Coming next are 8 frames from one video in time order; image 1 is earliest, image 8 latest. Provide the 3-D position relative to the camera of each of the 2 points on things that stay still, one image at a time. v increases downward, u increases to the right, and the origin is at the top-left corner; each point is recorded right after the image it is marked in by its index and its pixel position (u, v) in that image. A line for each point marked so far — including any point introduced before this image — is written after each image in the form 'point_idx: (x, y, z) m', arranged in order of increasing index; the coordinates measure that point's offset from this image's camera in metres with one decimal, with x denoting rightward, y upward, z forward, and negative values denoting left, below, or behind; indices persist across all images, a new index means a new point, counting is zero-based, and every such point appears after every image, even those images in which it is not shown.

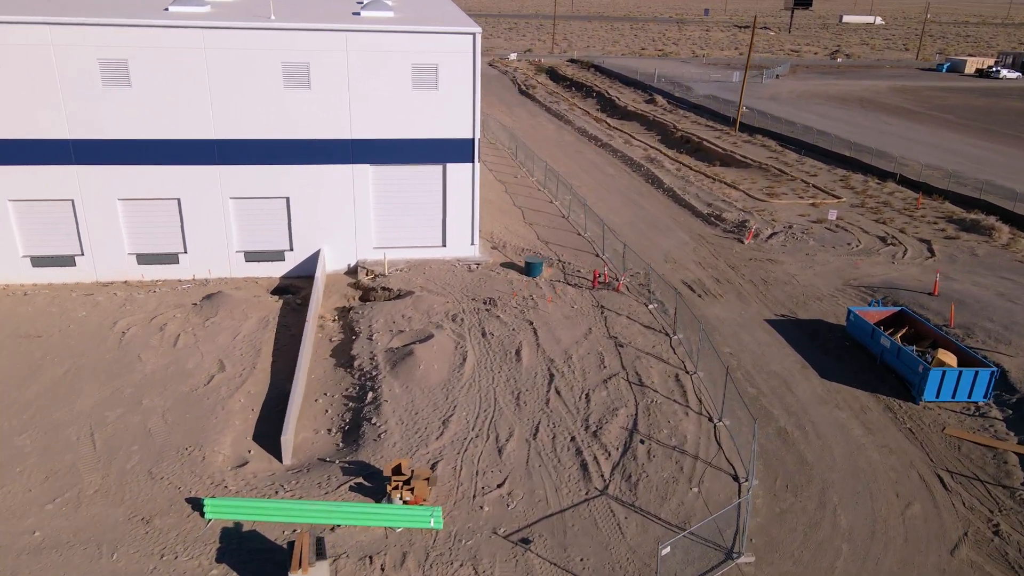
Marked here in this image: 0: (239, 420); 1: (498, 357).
0: (-5.4, -2.6, +14.8) m
1: (-0.3, -1.6, +17.1) m
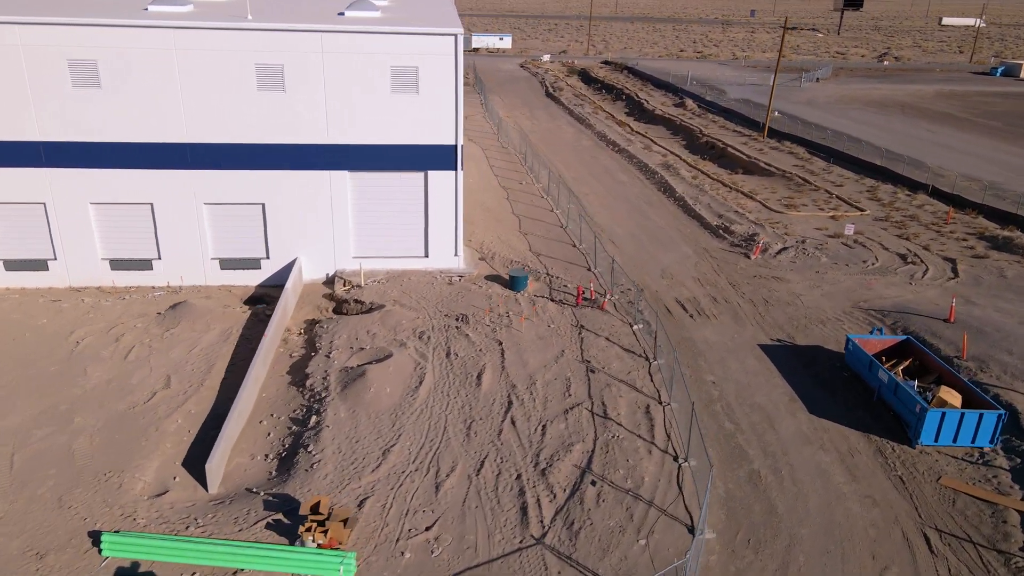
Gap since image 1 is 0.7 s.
0: (-6.4, -2.9, +14.0) m
1: (-1.2, -2.0, +16.0) m
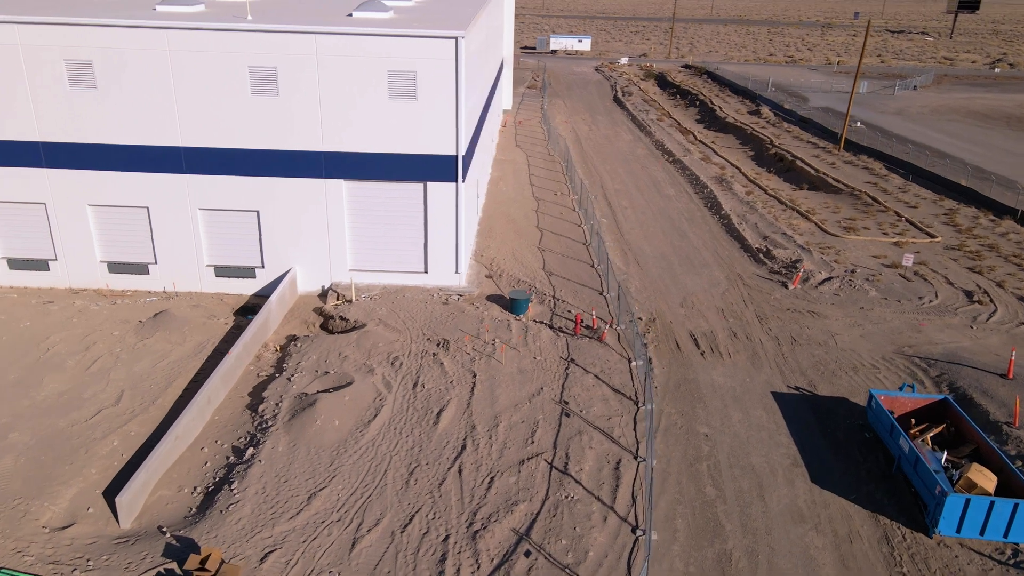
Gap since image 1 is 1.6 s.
0: (-7.3, -3.2, +13.2) m
1: (-1.9, -2.5, +14.6) m
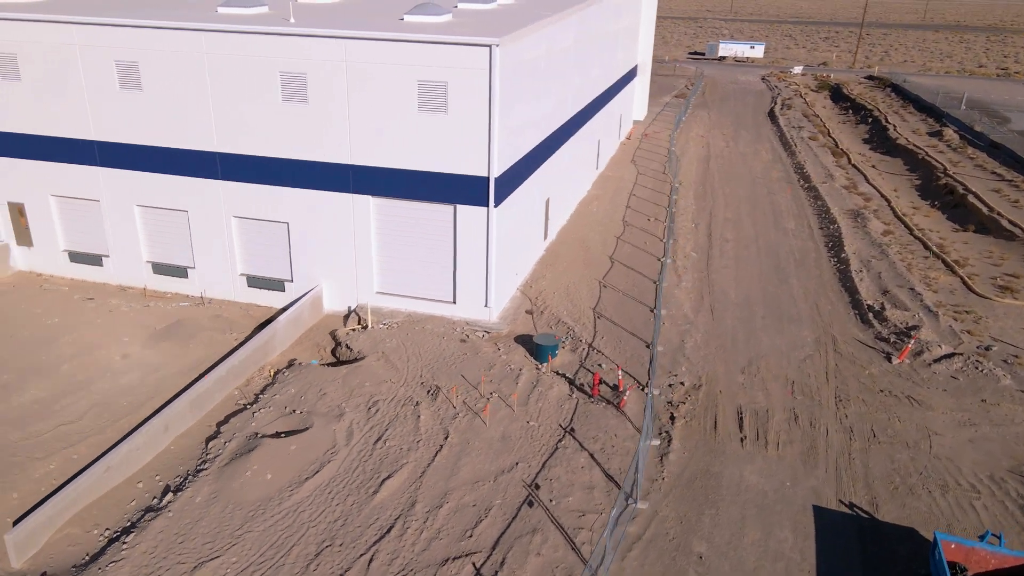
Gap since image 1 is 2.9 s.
0: (-8.3, -3.4, +12.6) m
1: (-2.6, -3.3, +12.8) m
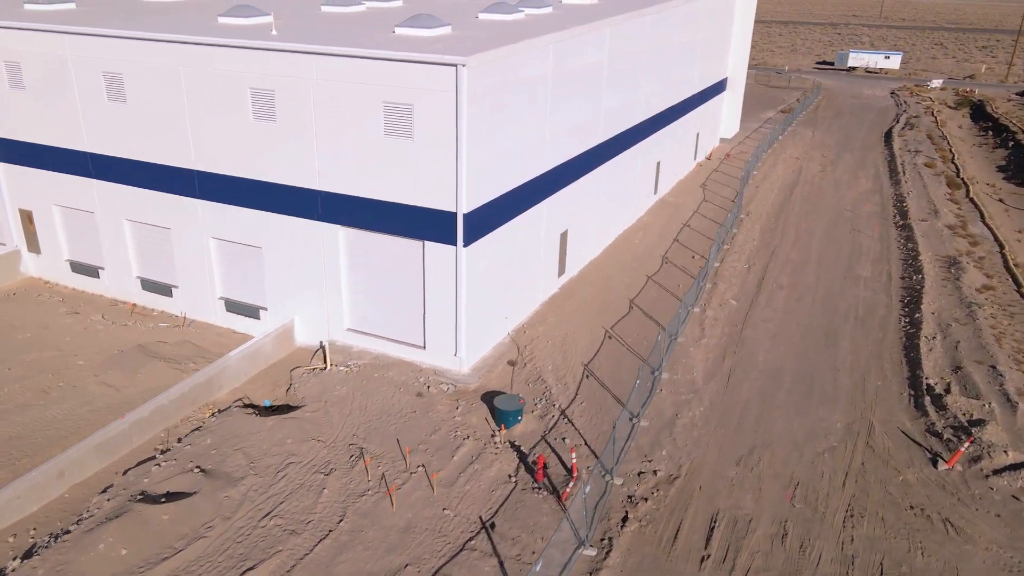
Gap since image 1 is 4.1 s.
0: (-9.9, -3.9, +11.9) m
1: (-4.3, -4.1, +11.1) m
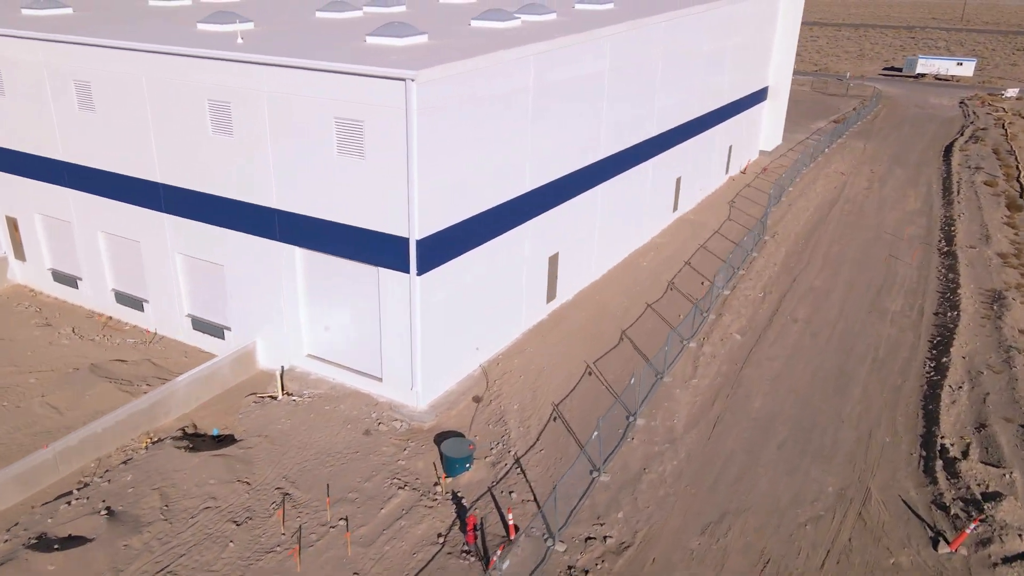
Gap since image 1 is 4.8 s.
0: (-11.1, -4.2, +11.4) m
1: (-5.6, -4.6, +10.2) m
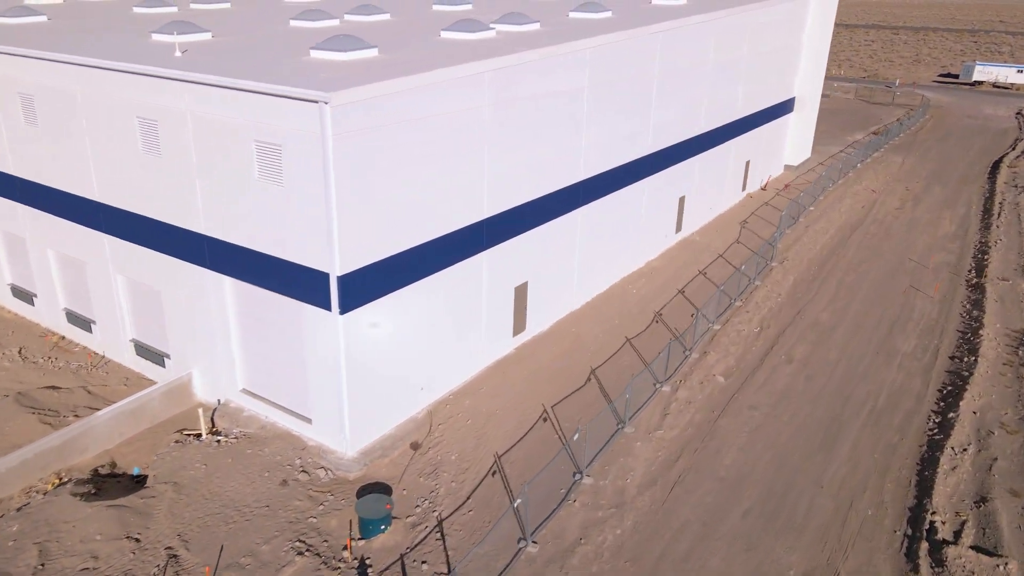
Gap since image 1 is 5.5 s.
0: (-12.6, -4.7, +10.7) m
1: (-7.2, -5.2, +9.2) m
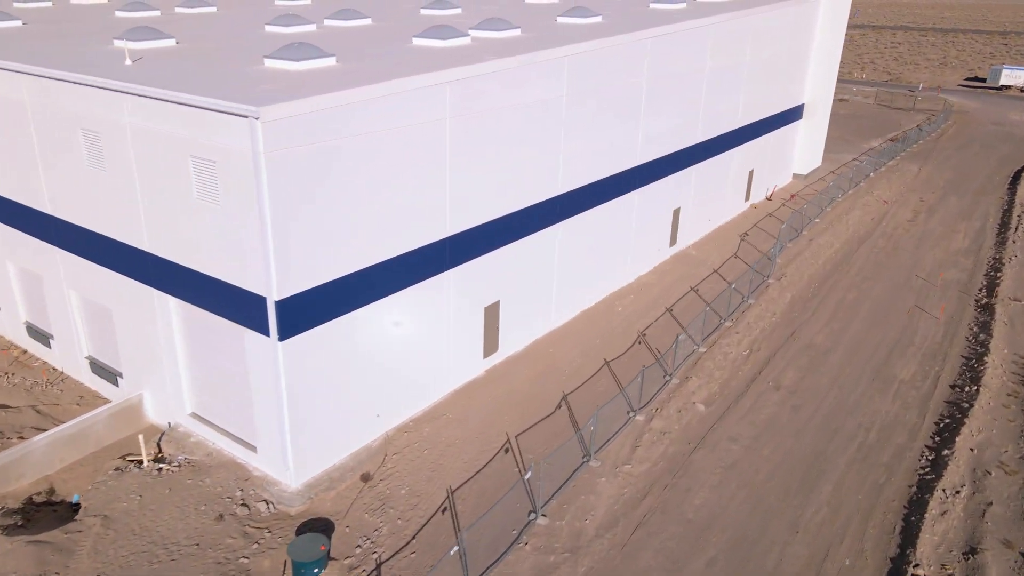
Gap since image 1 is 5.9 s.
0: (-13.6, -5.0, +10.3) m
1: (-8.2, -5.6, +8.6) m
